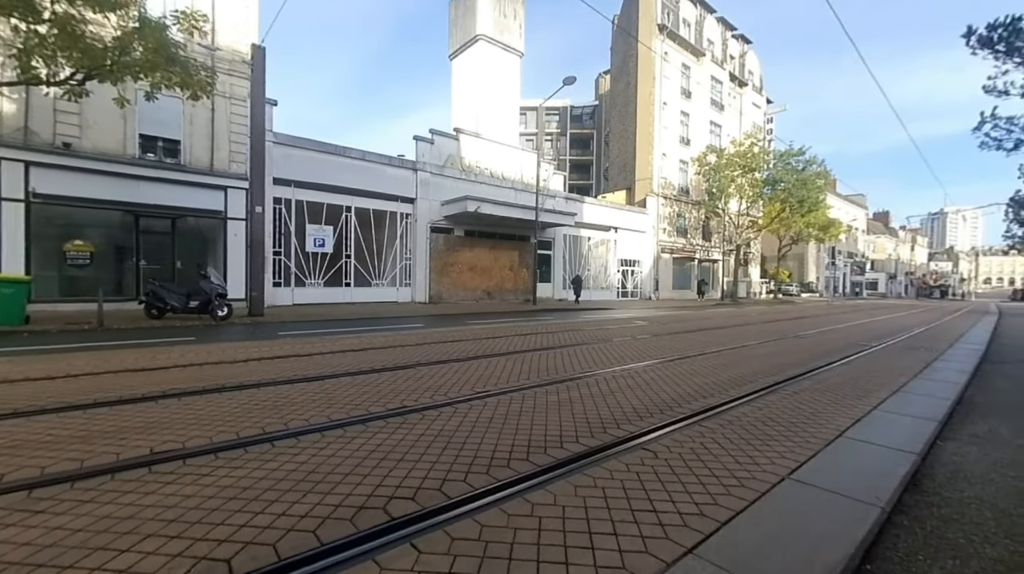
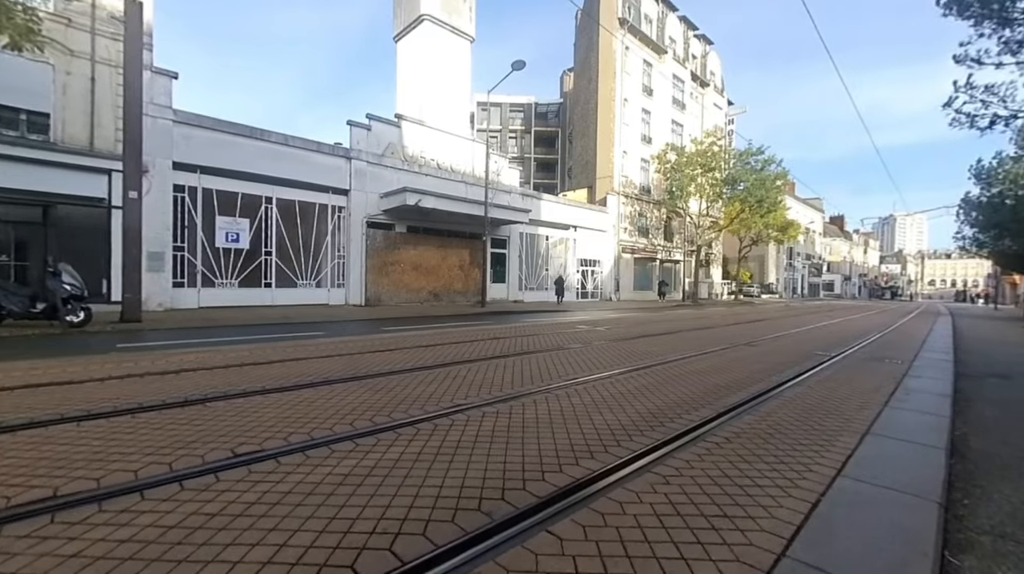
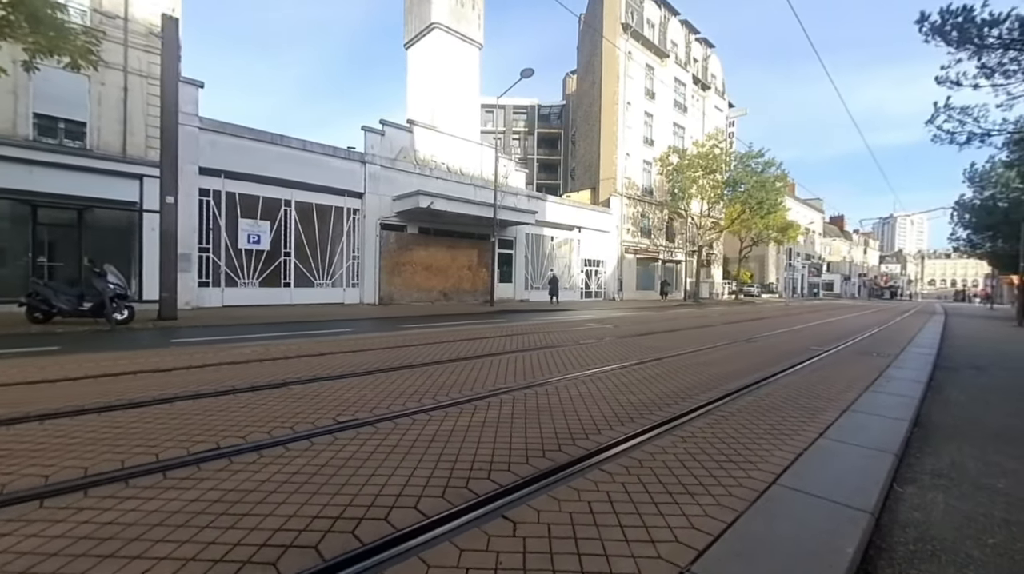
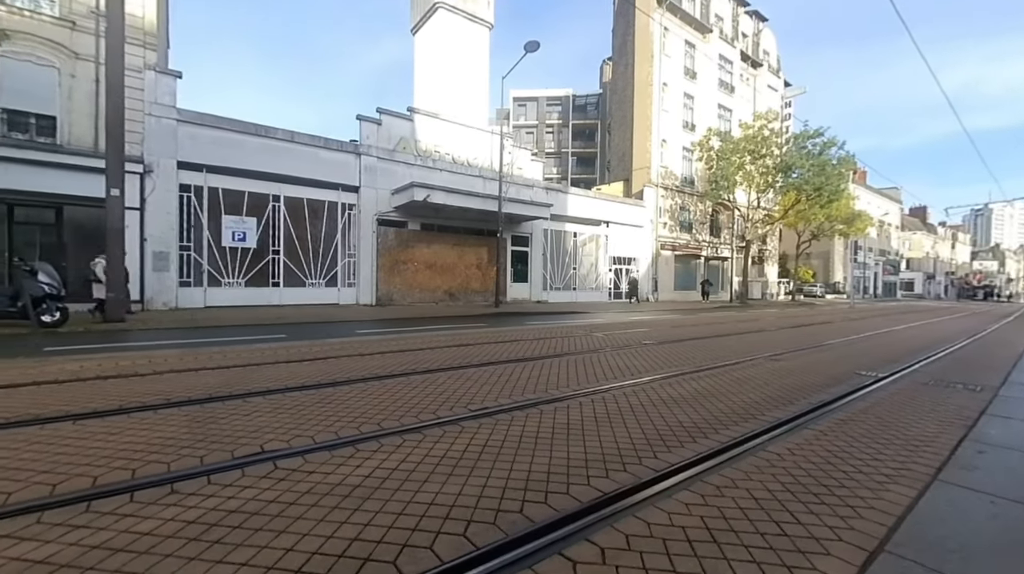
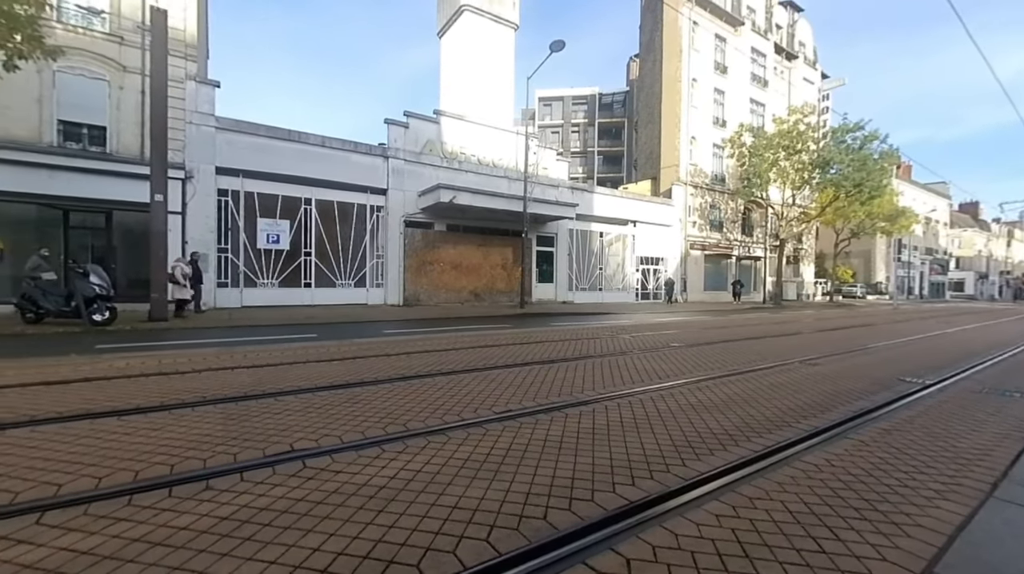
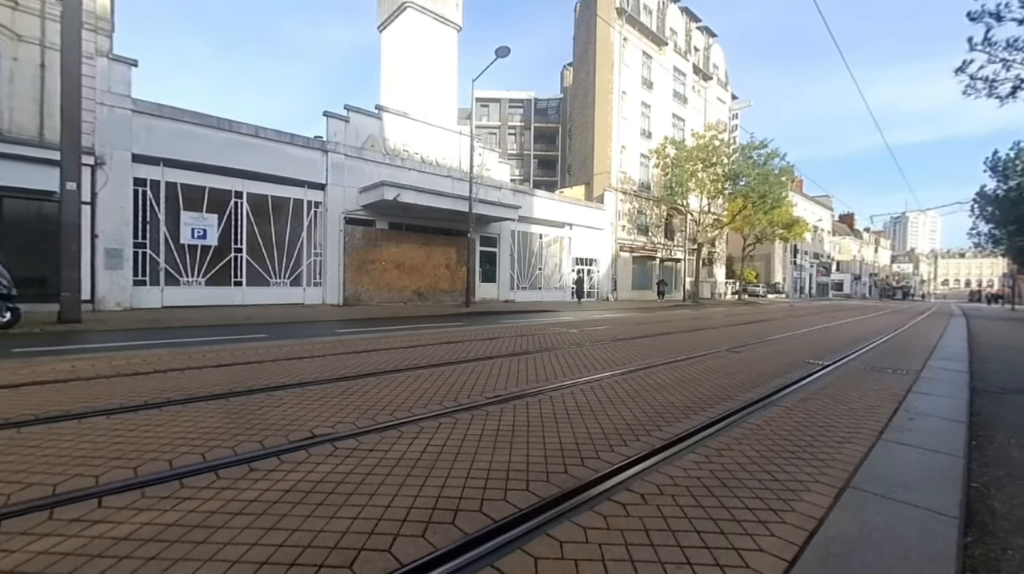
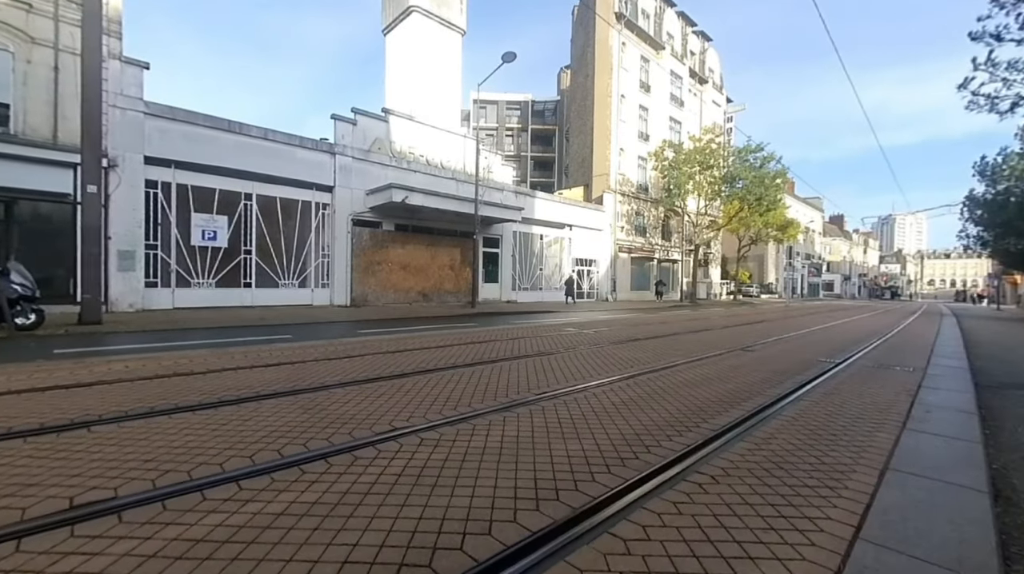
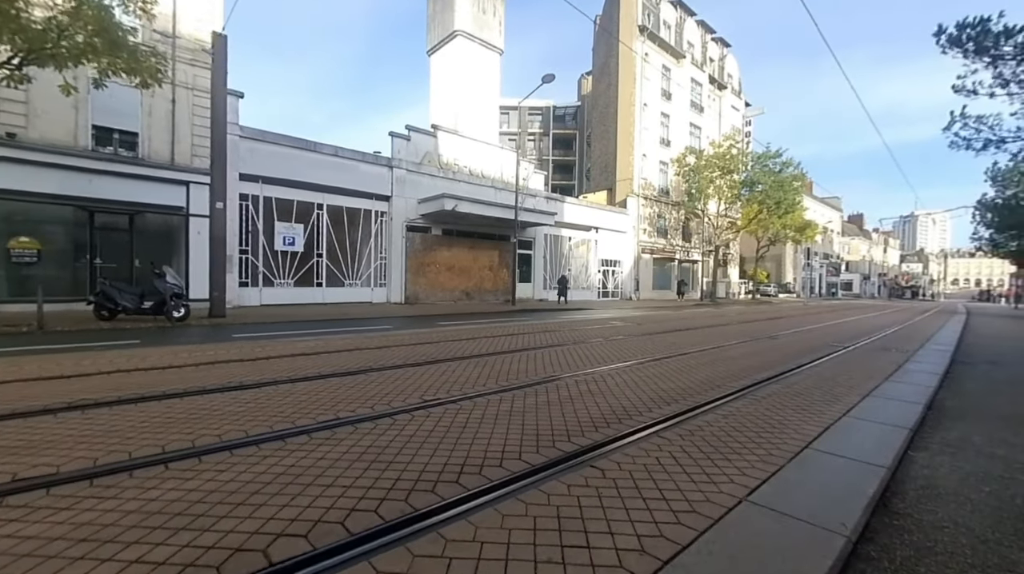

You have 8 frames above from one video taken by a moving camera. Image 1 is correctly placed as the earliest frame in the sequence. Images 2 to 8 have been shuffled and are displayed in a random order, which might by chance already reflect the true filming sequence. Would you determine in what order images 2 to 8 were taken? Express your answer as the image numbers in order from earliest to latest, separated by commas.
8, 3, 2, 7, 6, 4, 5
